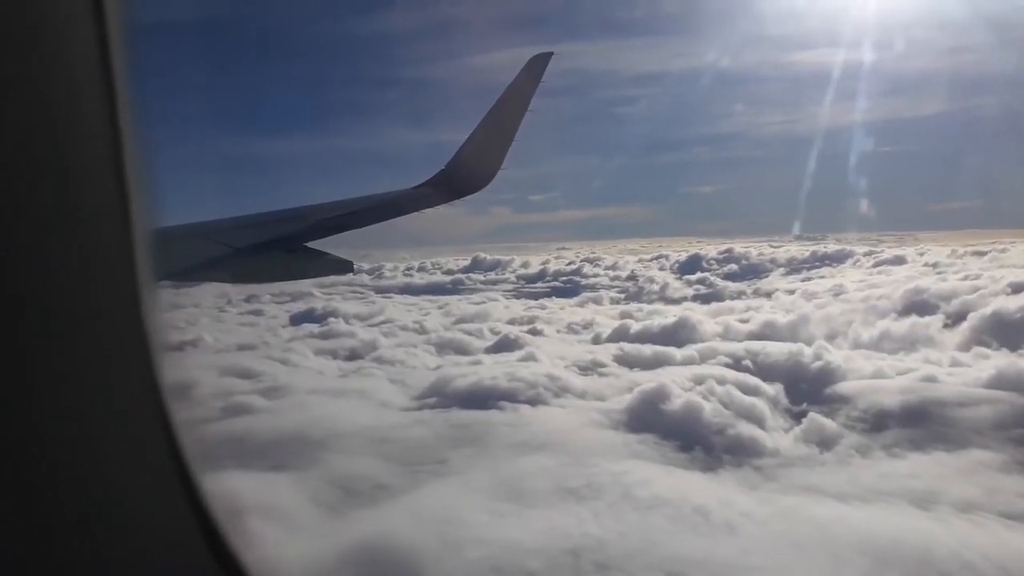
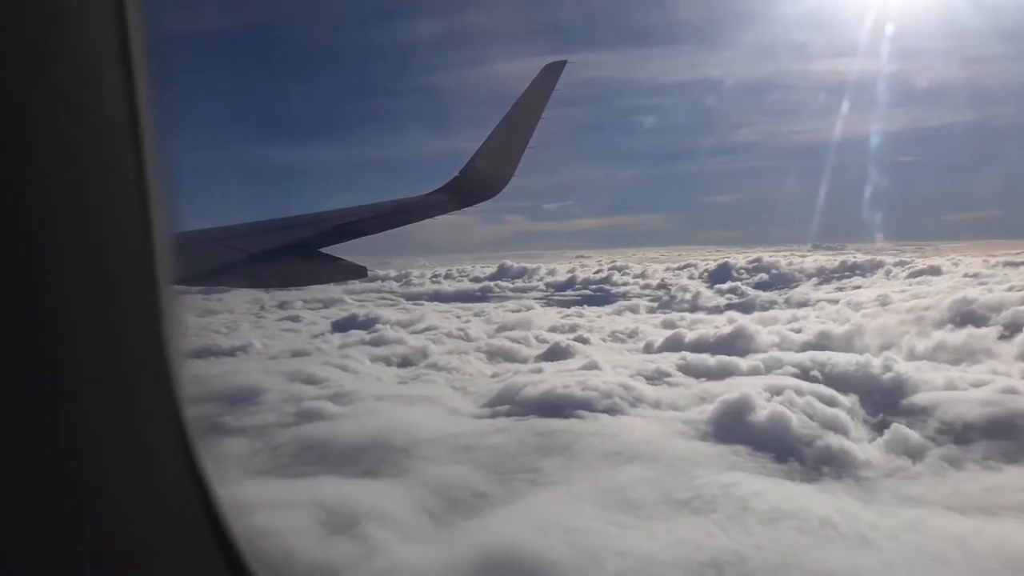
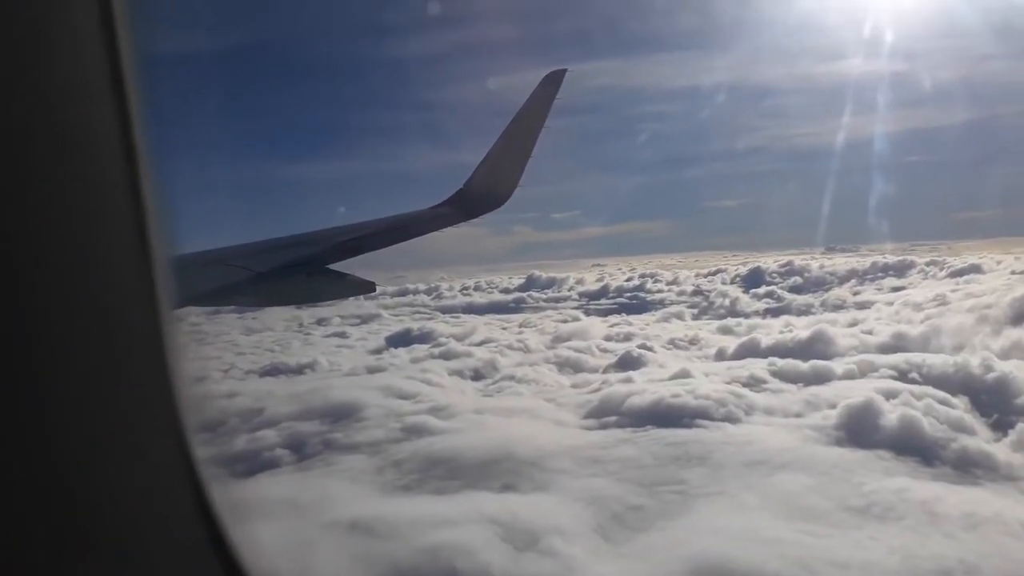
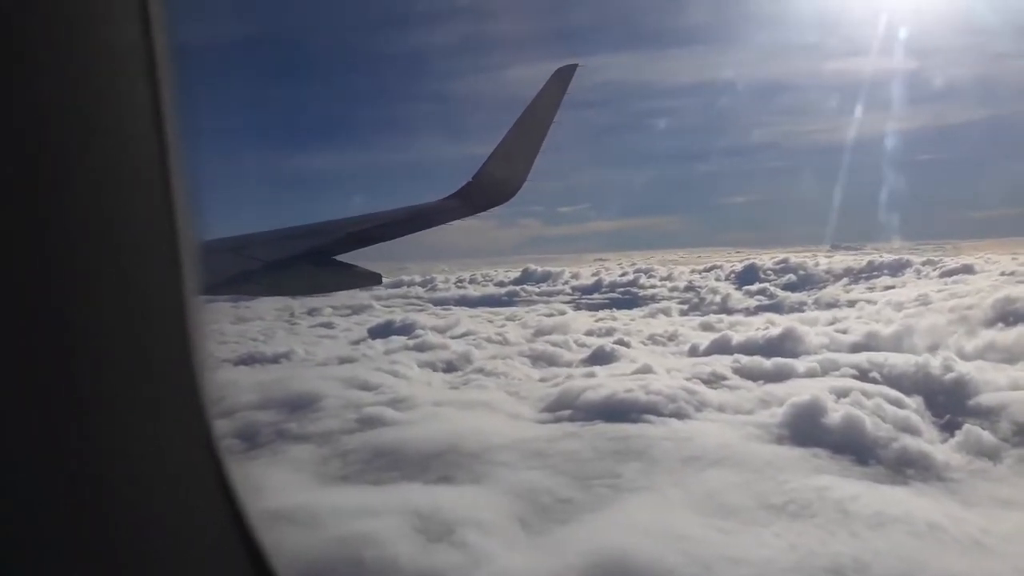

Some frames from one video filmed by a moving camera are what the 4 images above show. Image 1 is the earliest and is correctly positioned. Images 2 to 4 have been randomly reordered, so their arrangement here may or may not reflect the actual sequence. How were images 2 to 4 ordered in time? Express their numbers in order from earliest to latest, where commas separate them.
2, 4, 3
